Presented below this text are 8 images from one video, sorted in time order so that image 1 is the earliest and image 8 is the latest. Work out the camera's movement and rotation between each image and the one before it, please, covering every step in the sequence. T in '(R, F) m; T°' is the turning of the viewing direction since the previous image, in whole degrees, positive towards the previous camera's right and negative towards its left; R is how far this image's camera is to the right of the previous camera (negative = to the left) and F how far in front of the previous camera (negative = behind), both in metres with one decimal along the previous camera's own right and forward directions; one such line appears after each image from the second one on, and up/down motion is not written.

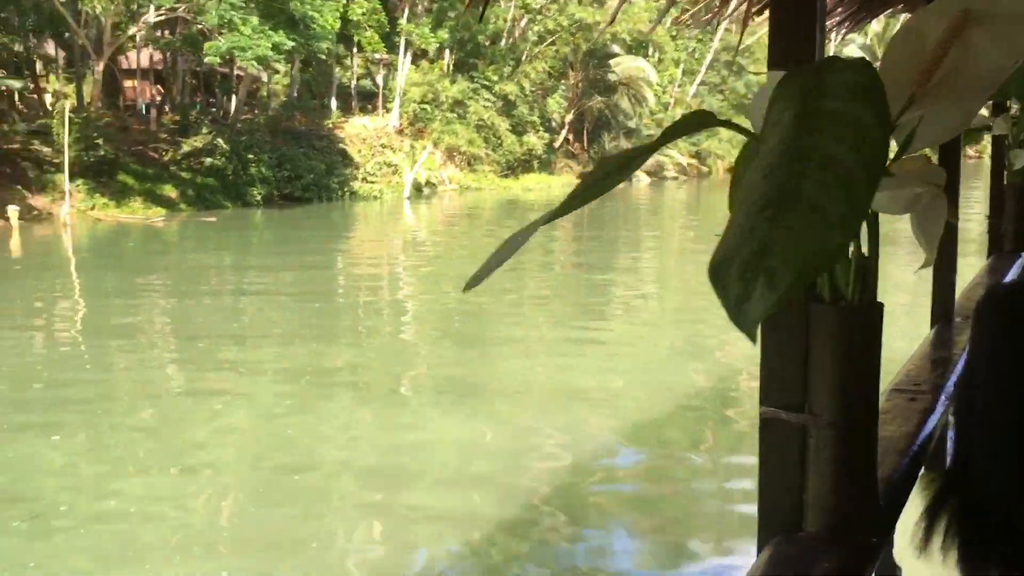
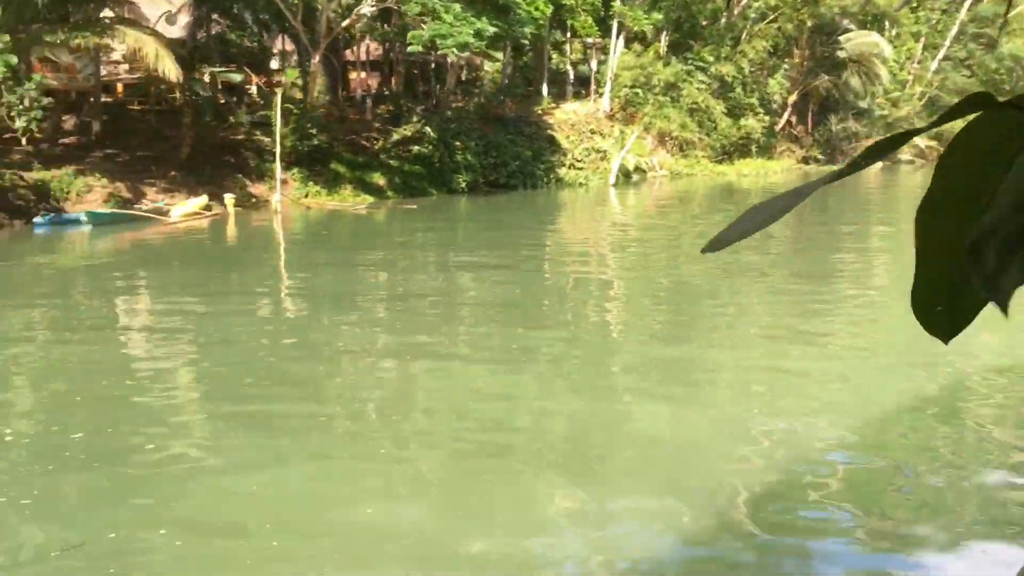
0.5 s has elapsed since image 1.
(+0.2, +0.7) m; -13°
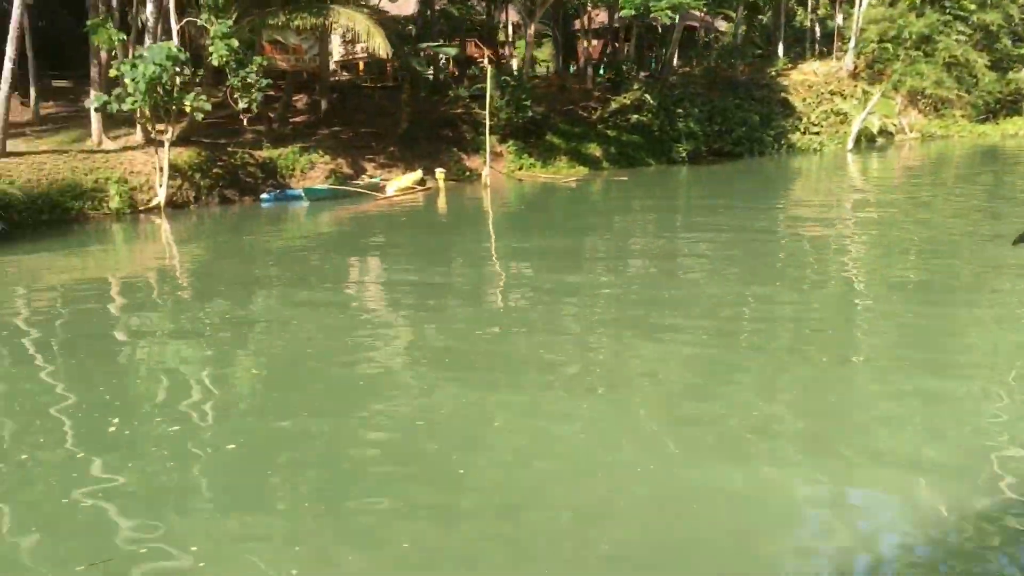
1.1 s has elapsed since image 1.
(+0.4, +0.6) m; -14°
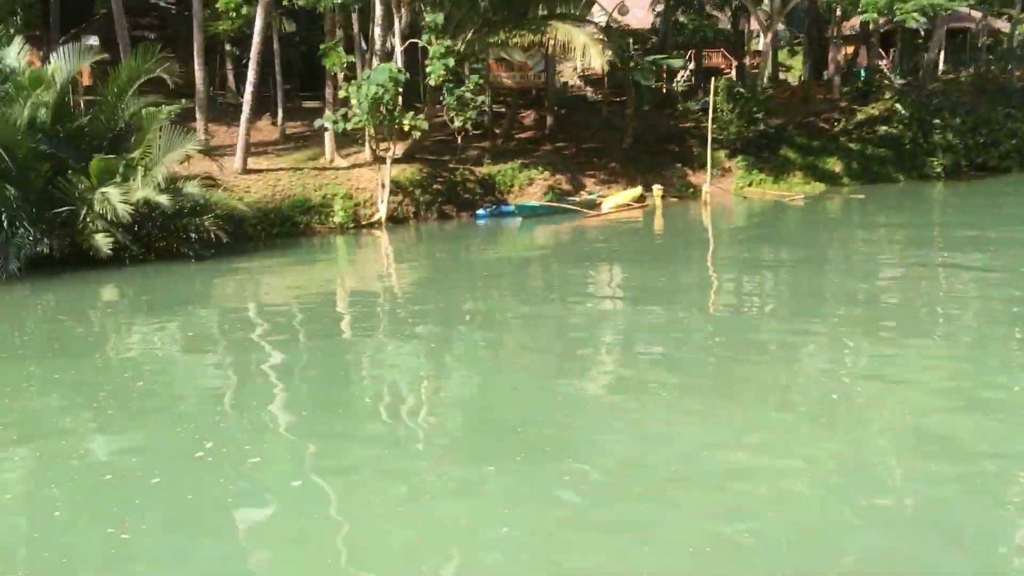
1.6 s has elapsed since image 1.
(+0.5, +0.5) m; -15°
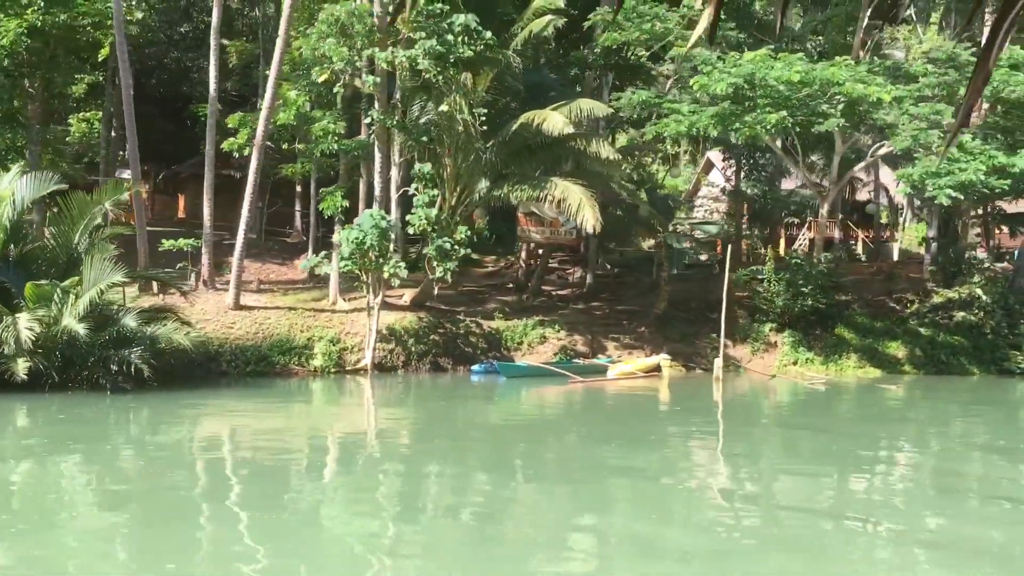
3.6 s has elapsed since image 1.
(+2.5, +1.0) m; -10°
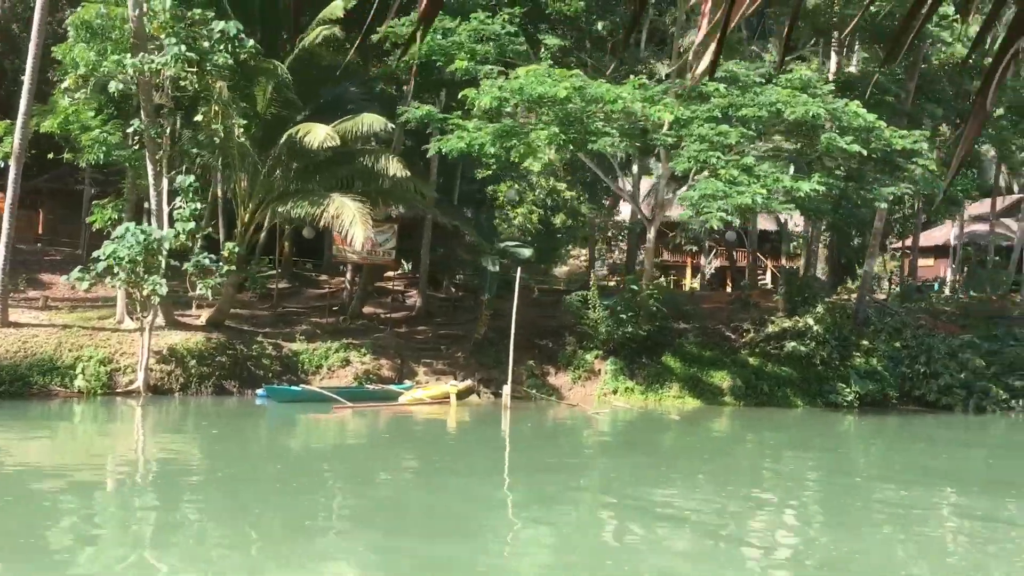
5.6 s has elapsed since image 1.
(+2.8, +0.6) m; +1°
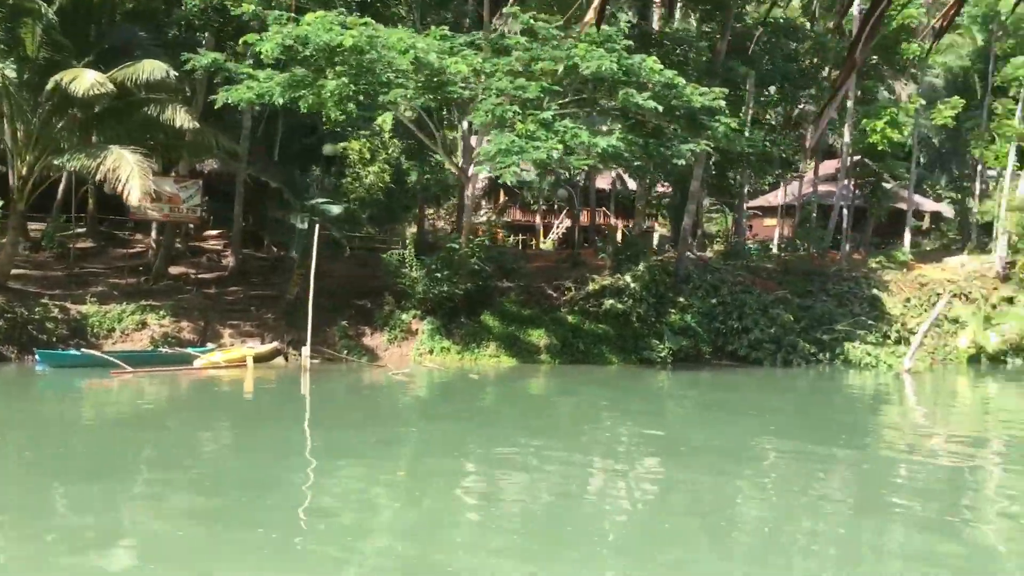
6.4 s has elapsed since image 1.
(+1.2, +0.2) m; +7°
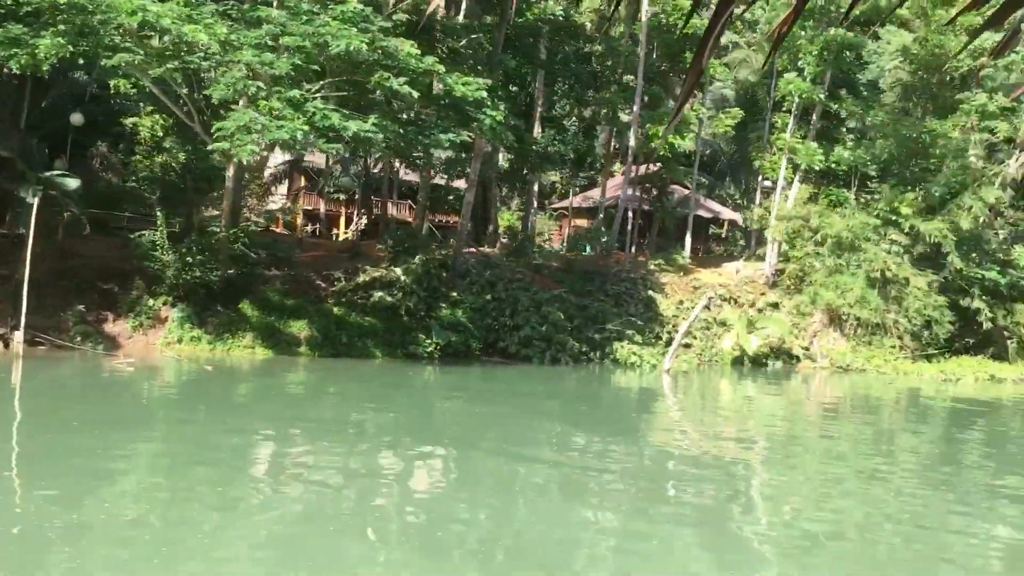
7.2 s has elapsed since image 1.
(+1.2, +0.3) m; +10°
